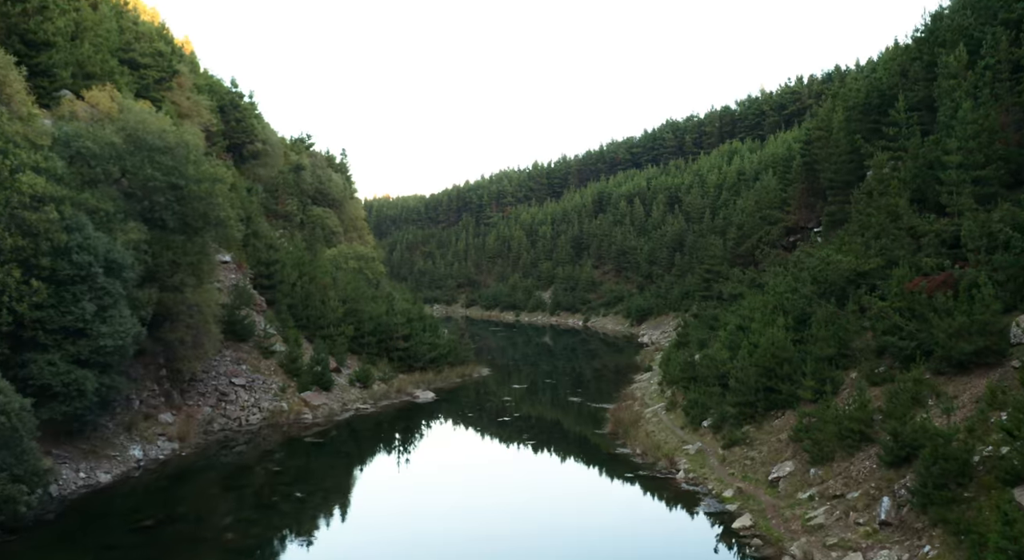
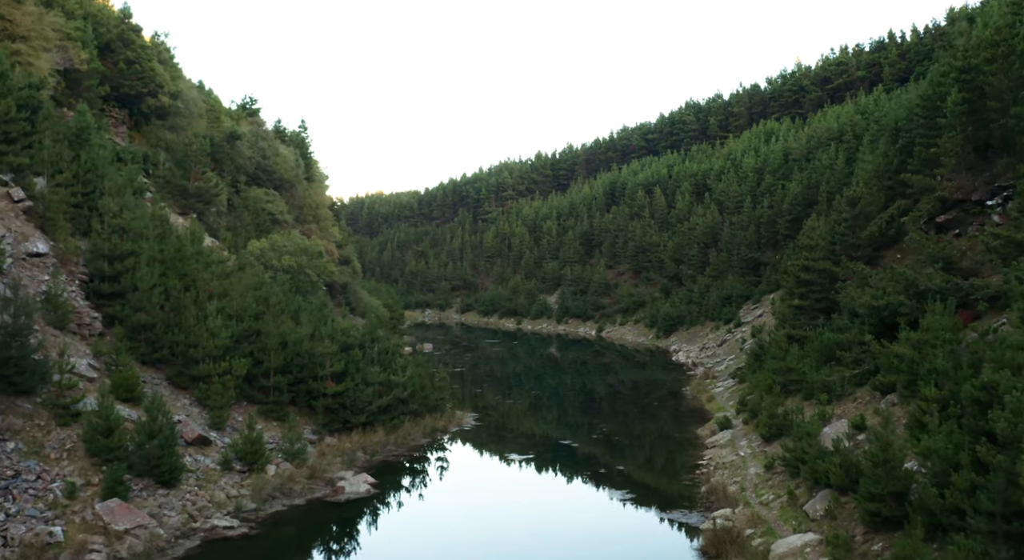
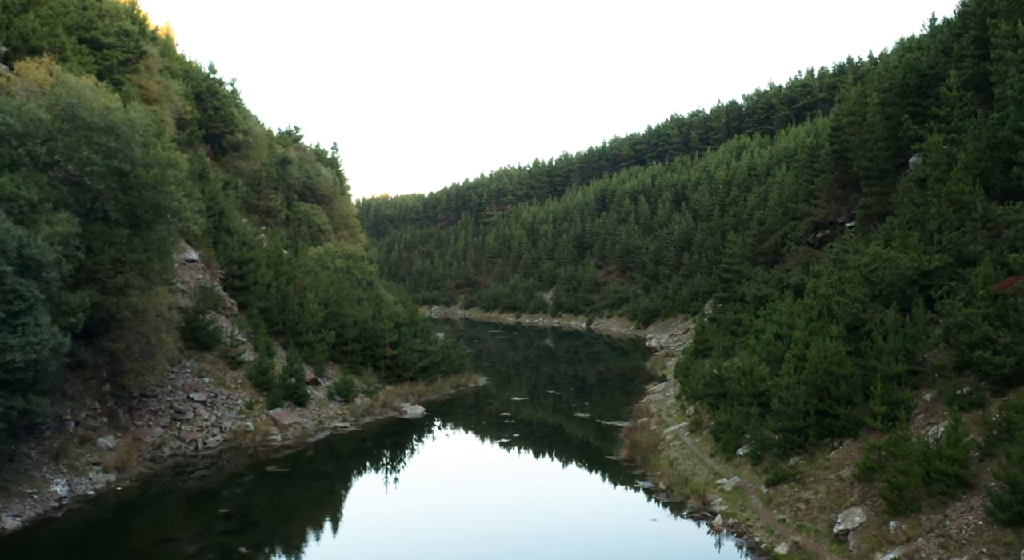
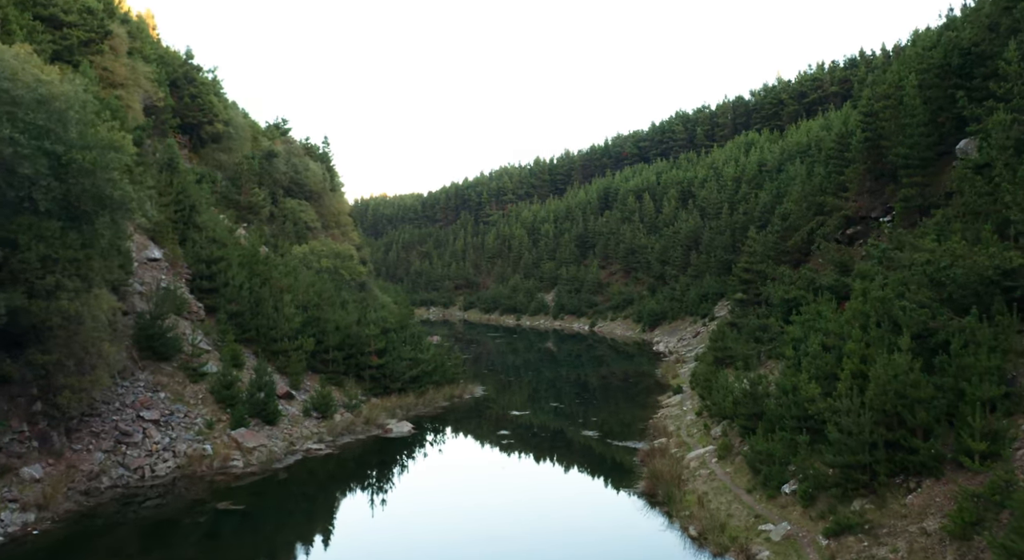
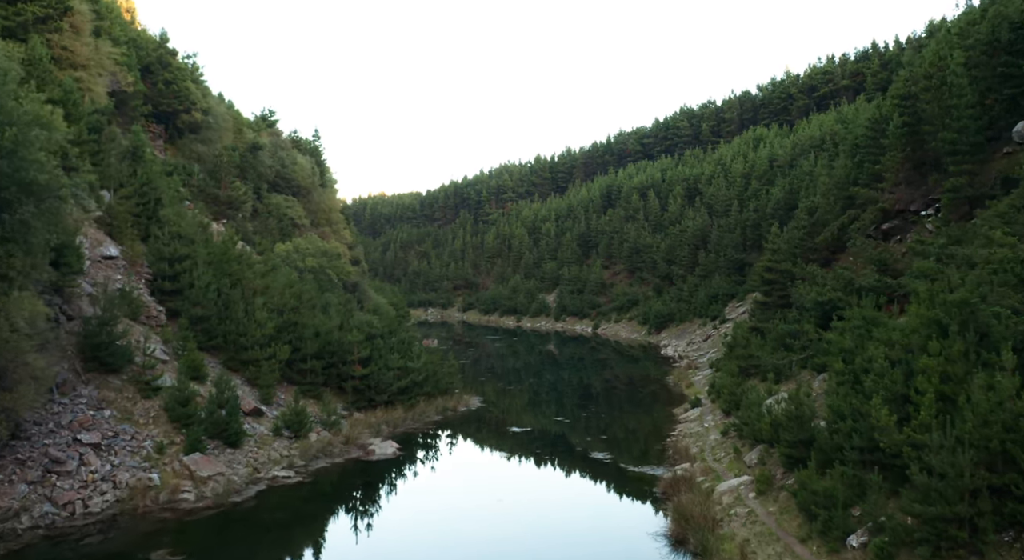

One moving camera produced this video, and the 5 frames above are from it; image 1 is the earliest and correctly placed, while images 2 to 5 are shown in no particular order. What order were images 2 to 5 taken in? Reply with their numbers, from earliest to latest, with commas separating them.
3, 4, 5, 2
